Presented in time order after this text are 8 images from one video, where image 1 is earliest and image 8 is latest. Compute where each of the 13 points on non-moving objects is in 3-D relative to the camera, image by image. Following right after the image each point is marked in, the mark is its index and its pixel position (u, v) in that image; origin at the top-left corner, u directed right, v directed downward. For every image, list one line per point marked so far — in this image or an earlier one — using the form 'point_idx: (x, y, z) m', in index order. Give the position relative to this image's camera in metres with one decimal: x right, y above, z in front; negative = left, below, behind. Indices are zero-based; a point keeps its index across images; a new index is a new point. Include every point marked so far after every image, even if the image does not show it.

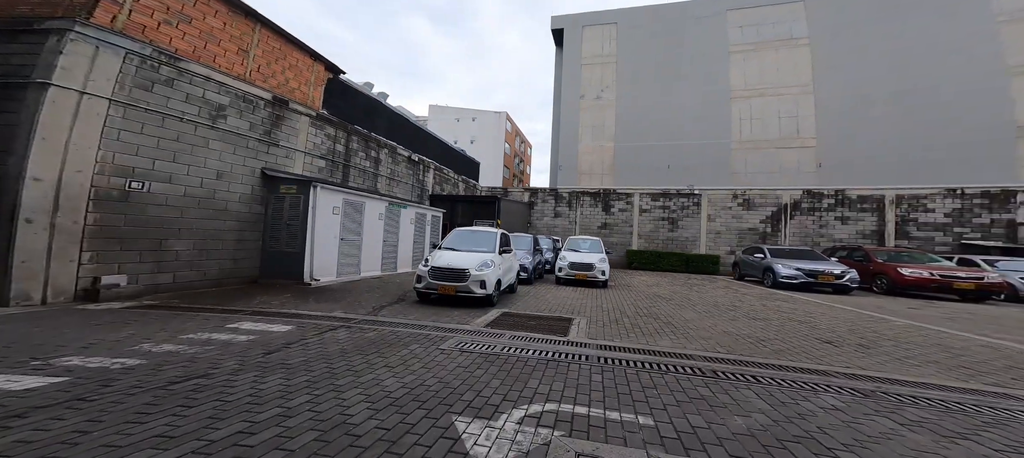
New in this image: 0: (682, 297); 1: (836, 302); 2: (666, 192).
0: (+5.1, -2.1, +10.4) m
1: (+9.8, -2.2, +10.4) m
2: (+8.6, +2.1, +18.9) m
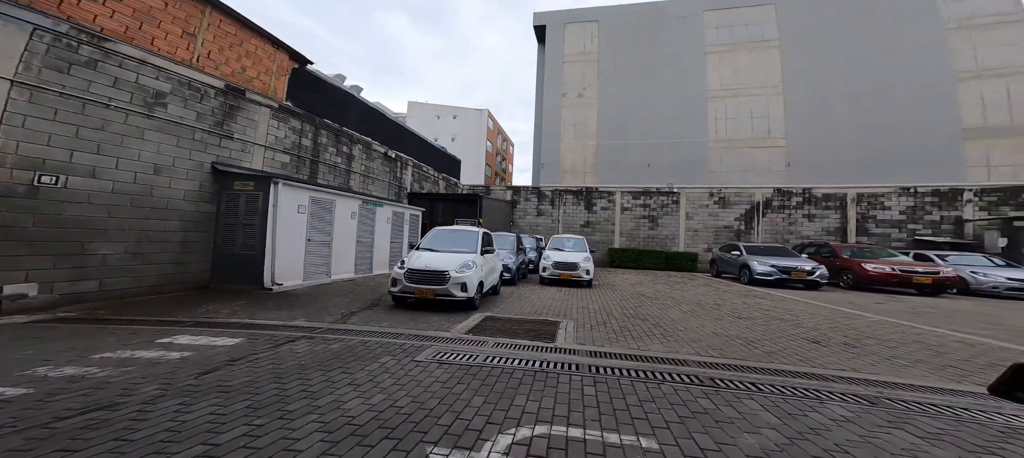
0: (+4.6, -2.0, +10.3) m
1: (+9.2, -2.2, +10.6) m
2: (+7.5, +2.2, +19.0) m
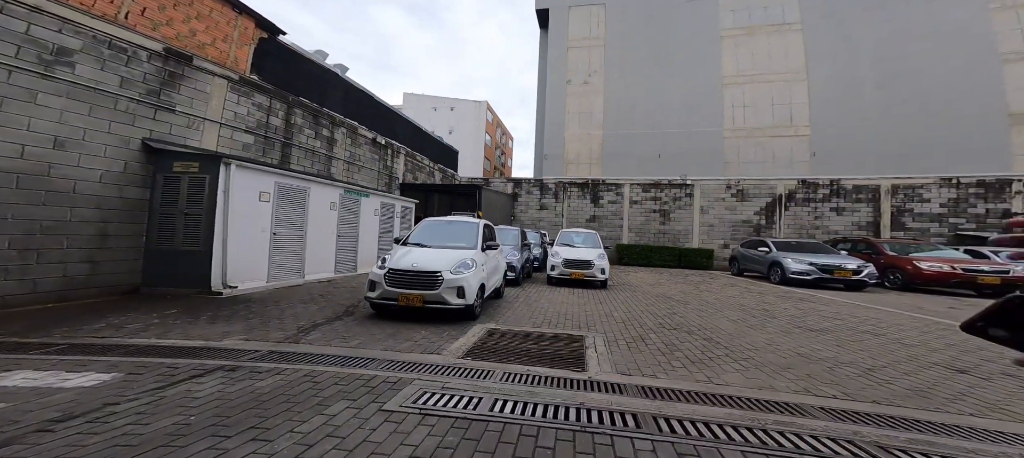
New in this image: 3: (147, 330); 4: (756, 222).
0: (+4.7, -1.8, +8.8) m
1: (+9.4, -1.9, +9.1) m
2: (+7.7, +2.4, +17.5) m
3: (-4.3, -1.2, +4.0) m
4: (+11.6, +0.3, +16.5) m
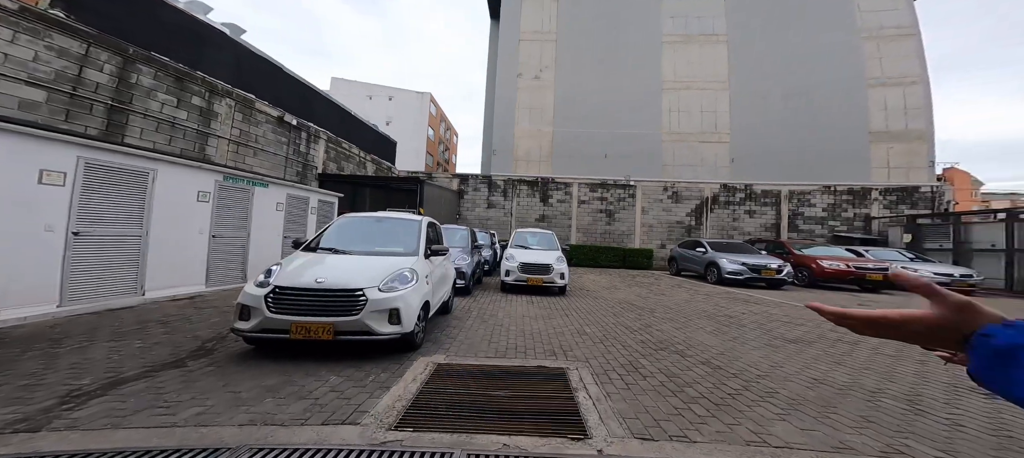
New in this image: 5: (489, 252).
0: (+3.5, -1.8, +8.3) m
1: (+8.0, -2.0, +9.4) m
2: (+4.7, +2.4, +17.4) m
3: (-4.5, -1.1, +1.9) m
4: (+8.8, +0.3, +17.1) m
5: (-0.9, -0.8, +10.9) m
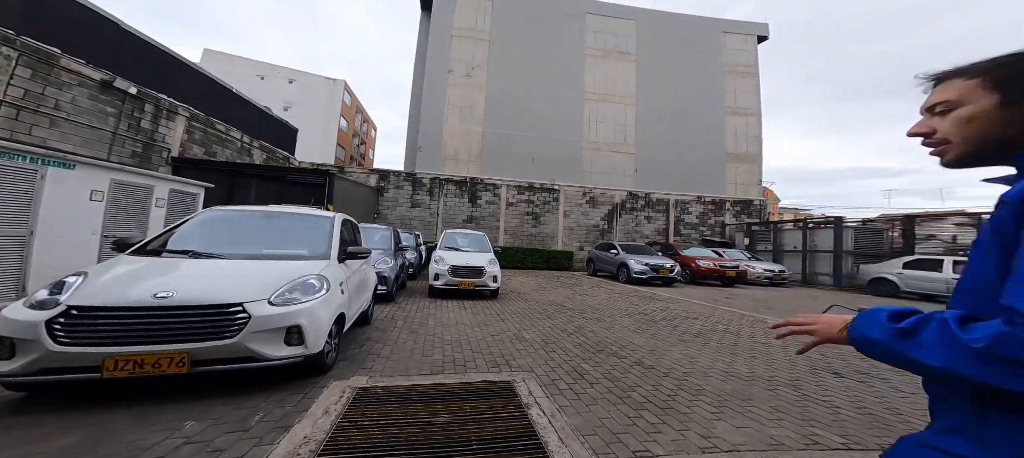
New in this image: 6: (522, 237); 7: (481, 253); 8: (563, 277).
0: (+1.8, -1.9, +8.6) m
1: (+5.8, -2.1, +10.7) m
2: (+0.9, +2.3, +17.7) m
3: (-4.5, -1.1, +0.5) m
4: (+4.9, +0.1, +18.4) m
5: (-3.1, -0.8, +10.1) m
6: (+0.4, -0.4, +17.5) m
7: (-0.8, -0.6, +8.3) m
8: (+2.2, -2.0, +14.4) m
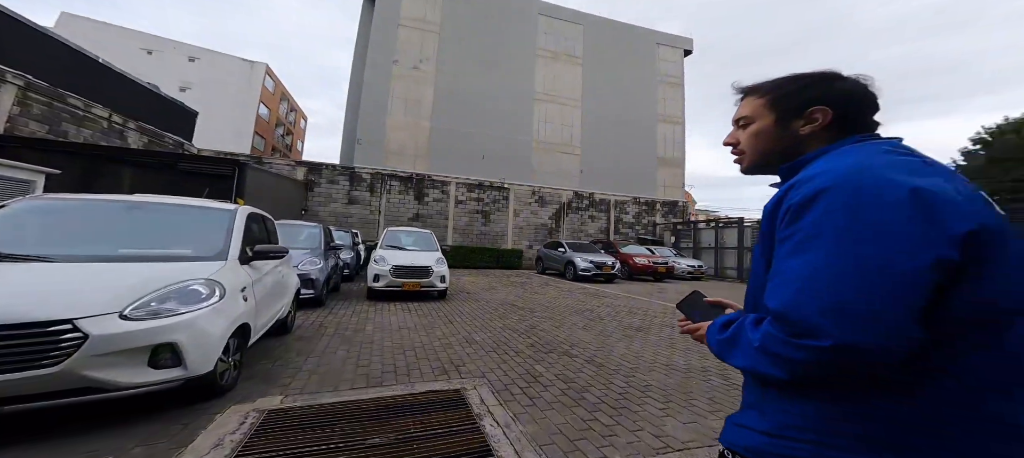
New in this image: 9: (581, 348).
0: (+0.5, -1.9, +8.5) m
1: (+4.2, -2.1, +11.3) m
2: (-1.6, +2.3, +17.5) m
3: (-4.5, -1.1, -0.4) m
4: (+2.2, +0.2, +18.7) m
5: (-4.5, -0.7, +9.4) m
6: (-2.1, -0.3, +17.2) m
7: (-2.0, -0.5, +7.9) m
8: (+0.1, -2.0, +14.4) m
9: (+1.1, -1.8, +5.2) m
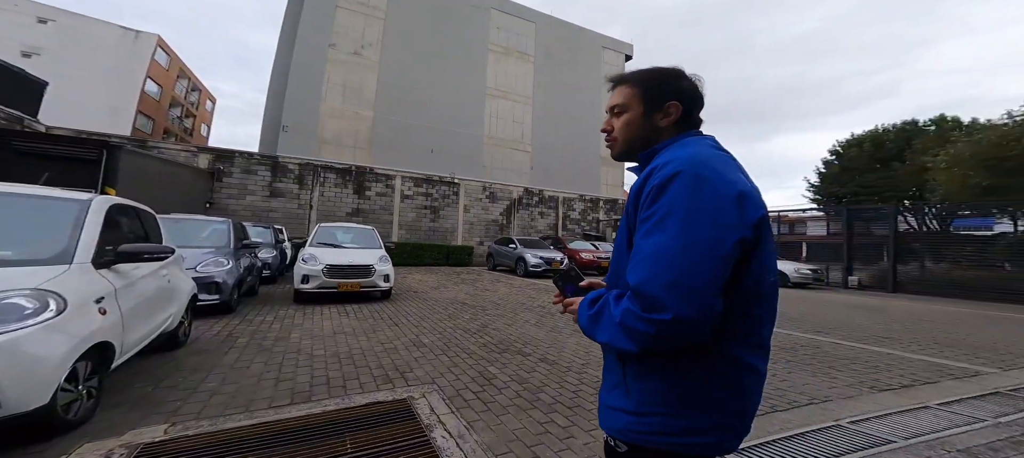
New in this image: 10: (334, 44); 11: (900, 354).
0: (-0.7, -1.8, +8.4) m
1: (+2.6, -2.0, +11.7) m
2: (-4.1, +2.5, +16.9) m
3: (-4.3, -1.1, -1.2) m
4: (-0.5, +0.4, +18.7) m
5: (-5.8, -0.6, +8.5) m
6: (-4.5, -0.1, +16.5) m
7: (-3.0, -0.4, +7.4) m
8: (-2.0, -1.8, +14.1) m
9: (+0.4, -1.7, +5.2) m
10: (-9.5, +10.0, +18.1) m
11: (+6.2, -2.1, +5.6) m
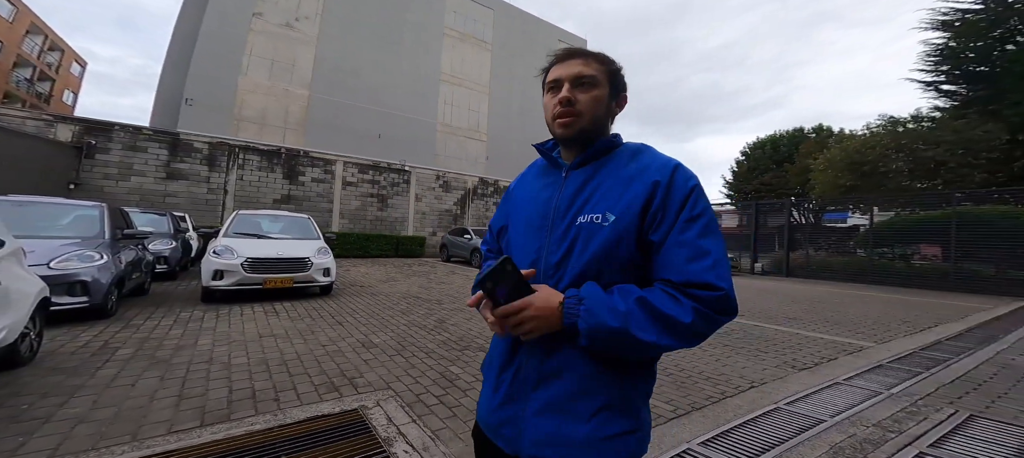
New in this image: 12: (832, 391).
0: (-1.7, -1.5, +8.0) m
1: (+1.1, -1.7, +11.7) m
2: (-6.2, +3.0, +15.8) m
3: (-3.9, -1.1, -2.0) m
4: (-2.9, +0.9, +18.1) m
5: (-6.7, -0.3, +7.3) m
6: (-6.6, +0.3, +15.4) m
7: (-3.9, -0.2, +6.6) m
8: (-3.8, -1.4, +13.5) m
9: (-0.2, -1.6, +5.0) m
10: (-11.7, +10.5, +16.1) m
11: (+5.6, -1.9, +6.2) m
12: (+3.6, -1.8, +3.7) m
